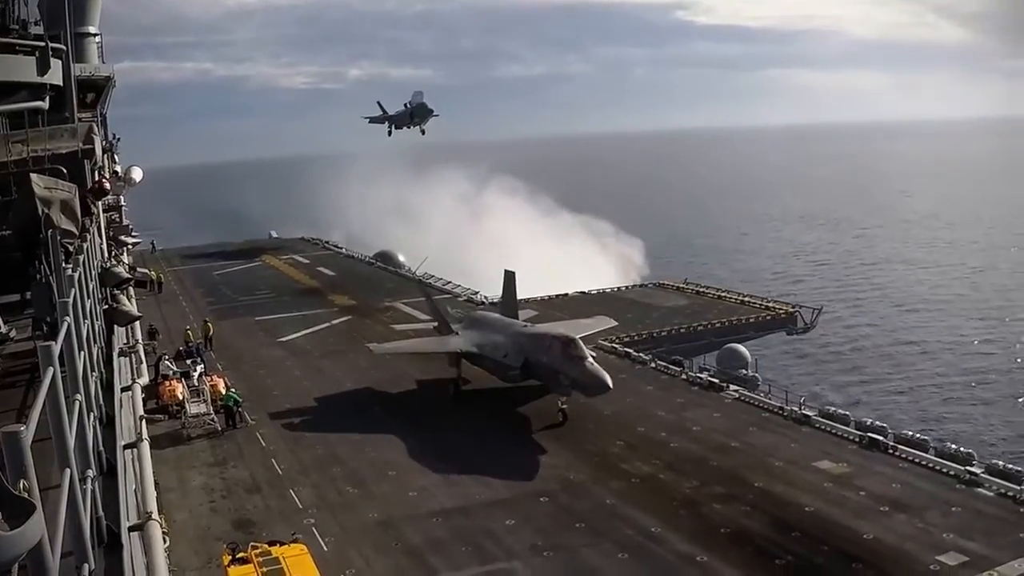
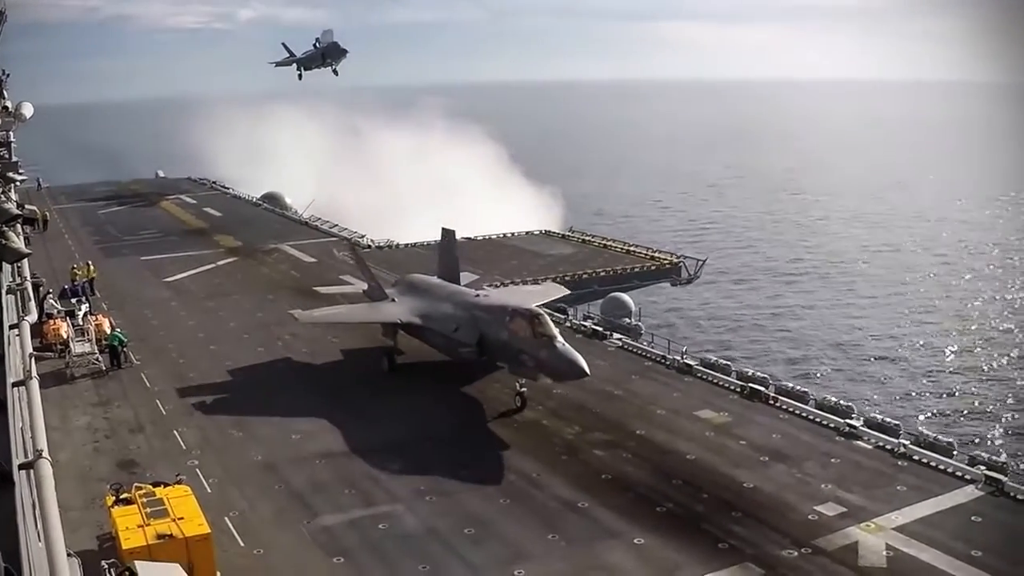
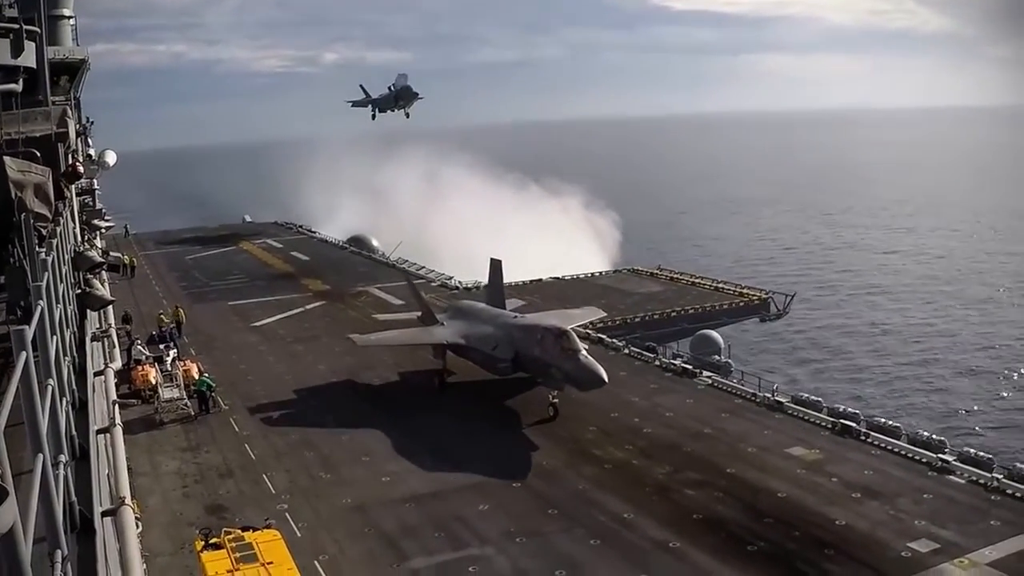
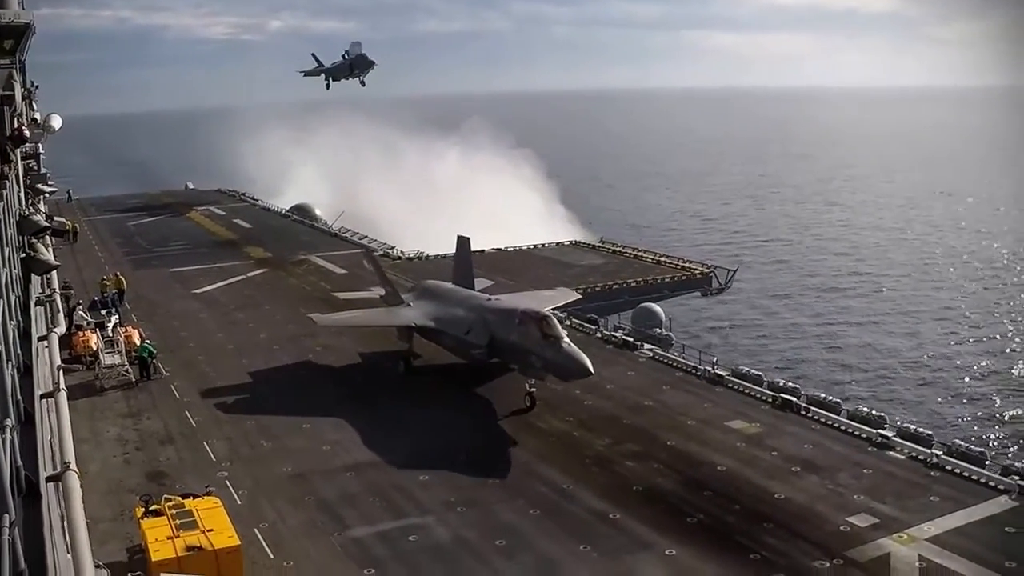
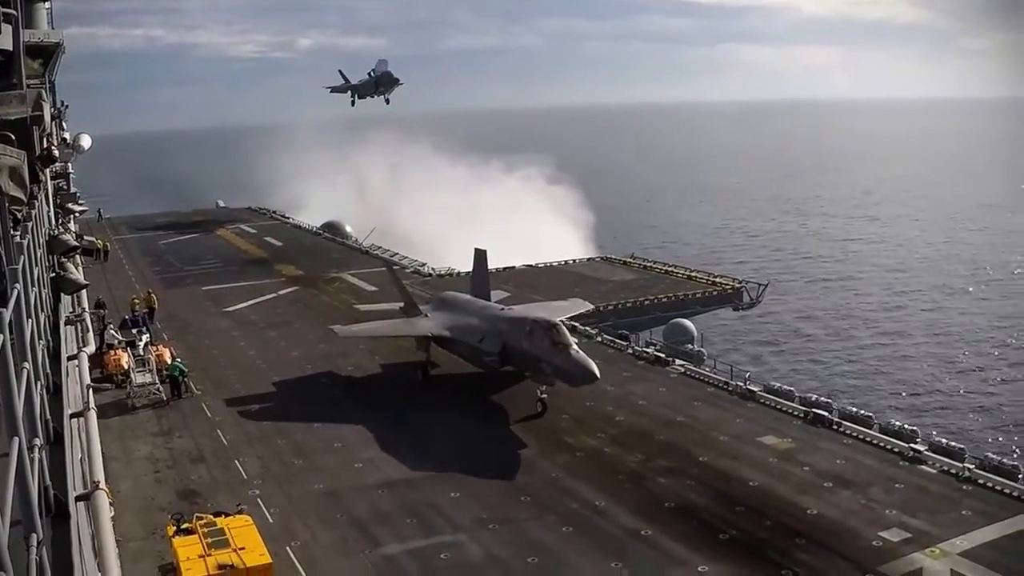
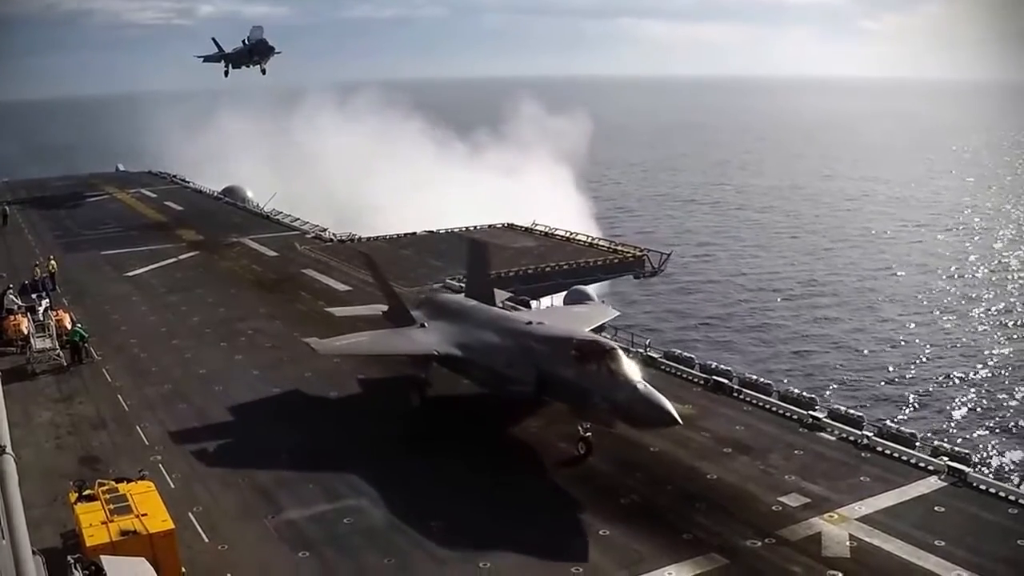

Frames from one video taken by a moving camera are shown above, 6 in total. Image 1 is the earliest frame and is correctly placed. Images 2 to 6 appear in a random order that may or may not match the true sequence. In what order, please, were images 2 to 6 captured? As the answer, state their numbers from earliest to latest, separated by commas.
3, 5, 4, 2, 6
